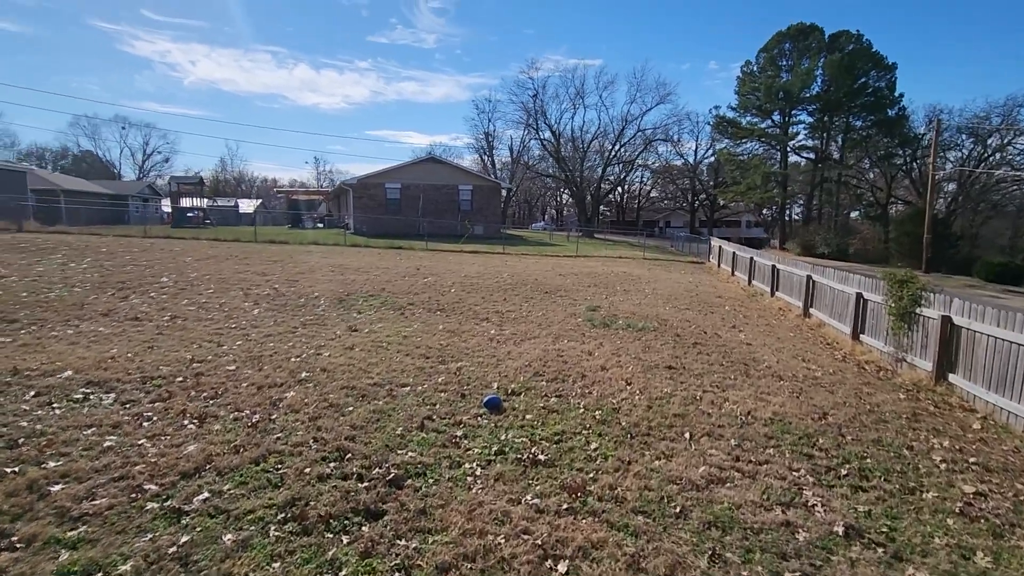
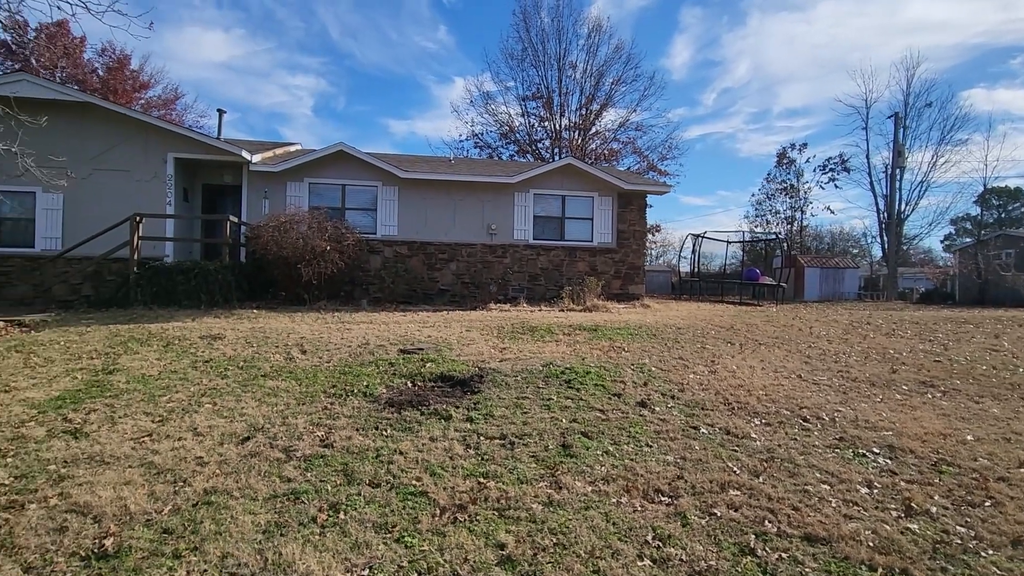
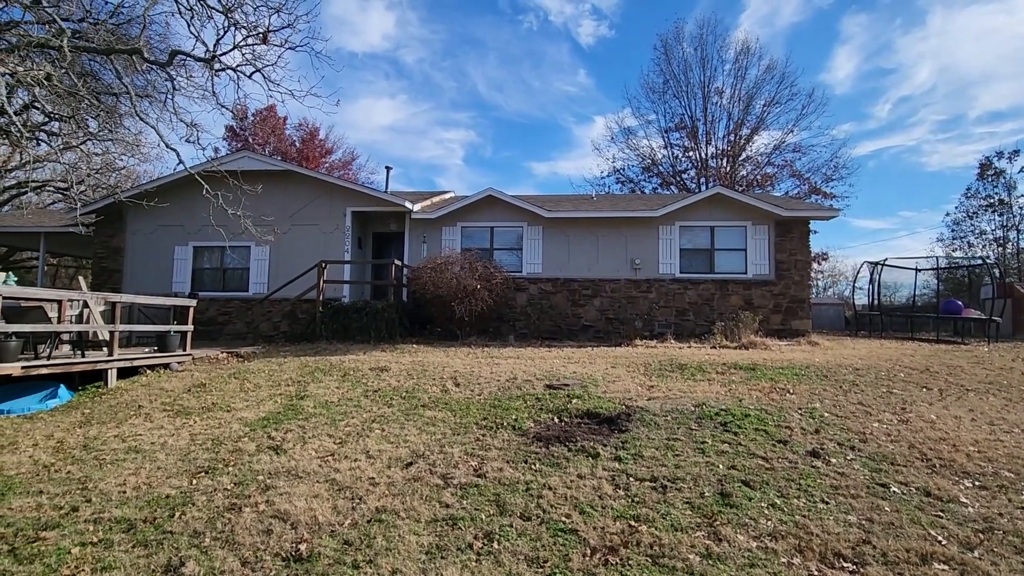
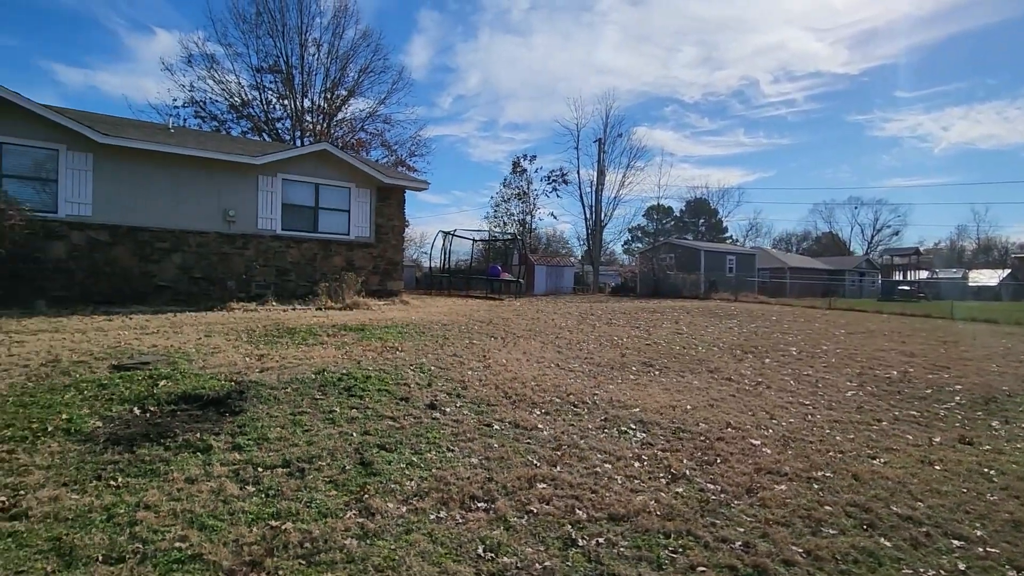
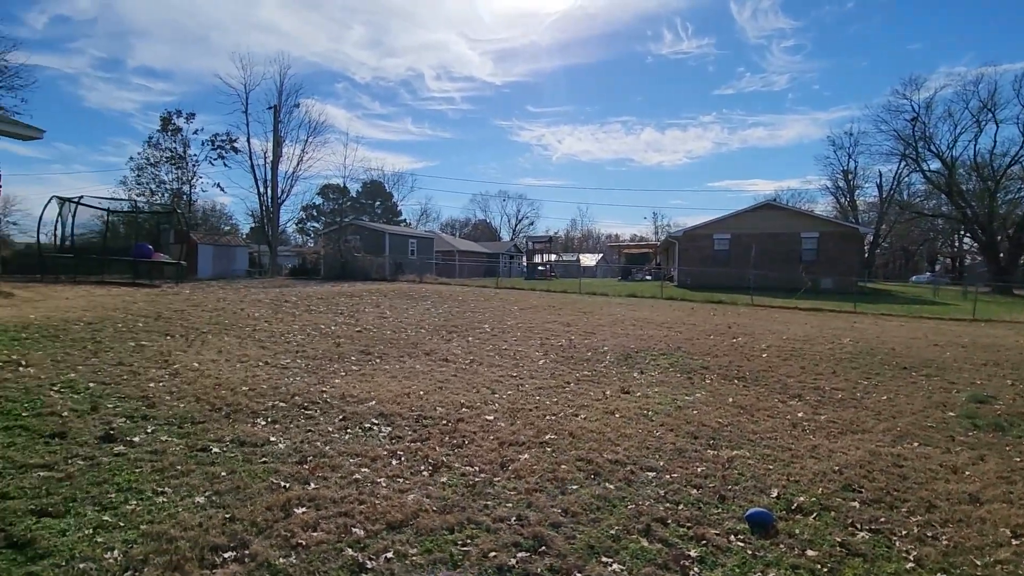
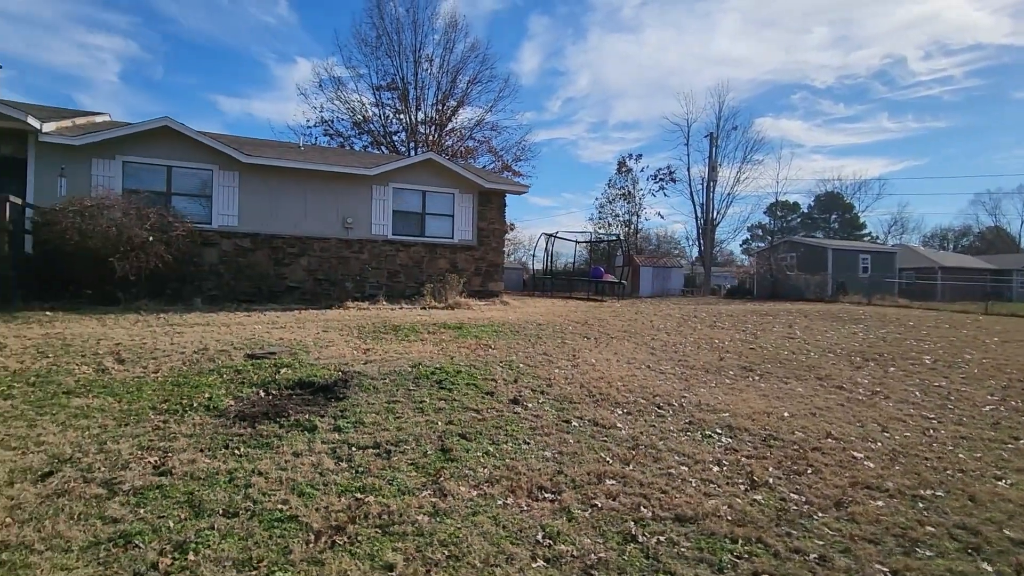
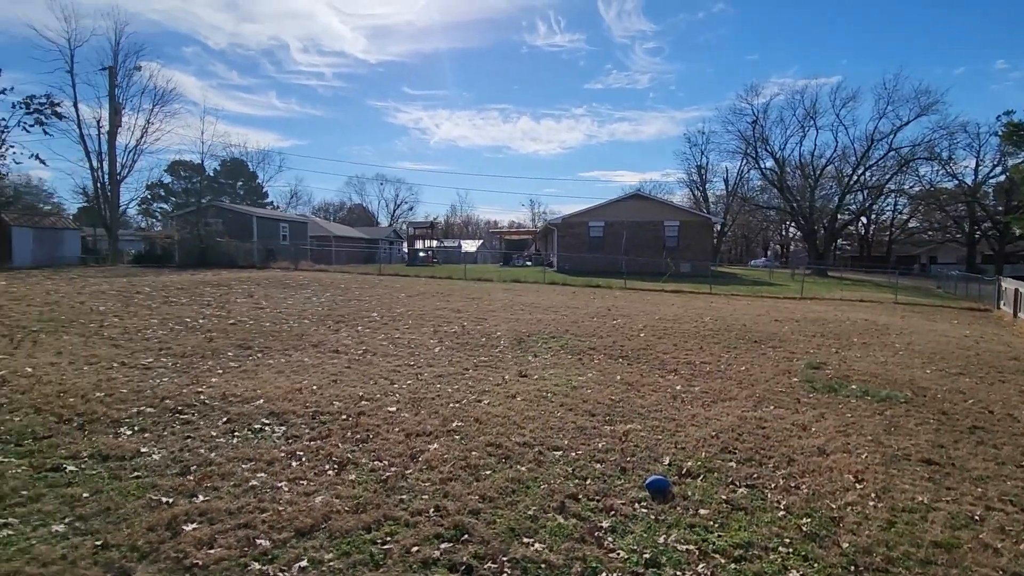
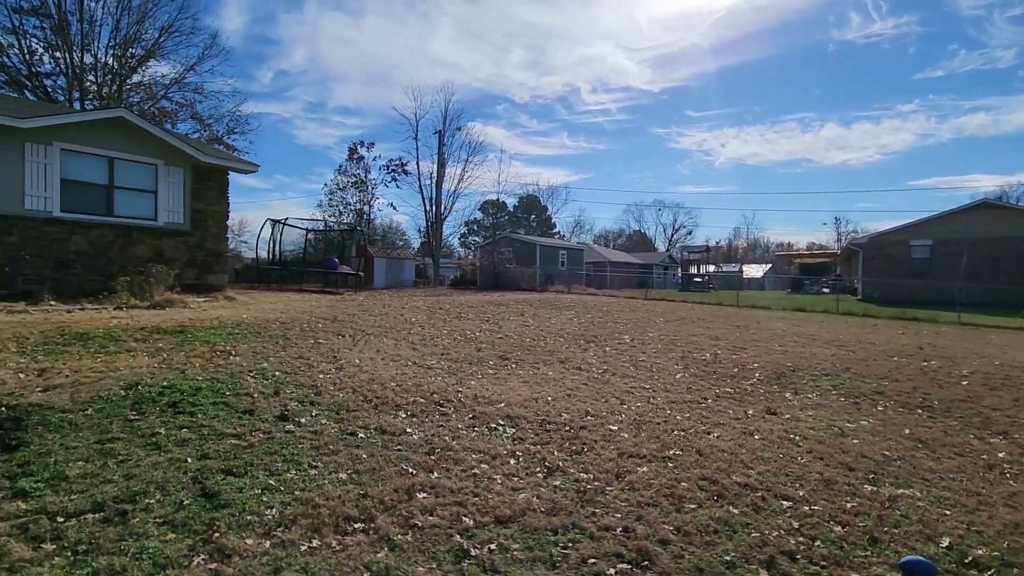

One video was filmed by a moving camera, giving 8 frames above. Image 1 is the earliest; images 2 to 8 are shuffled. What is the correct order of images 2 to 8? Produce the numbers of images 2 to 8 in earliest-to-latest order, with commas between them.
7, 5, 8, 4, 6, 2, 3
